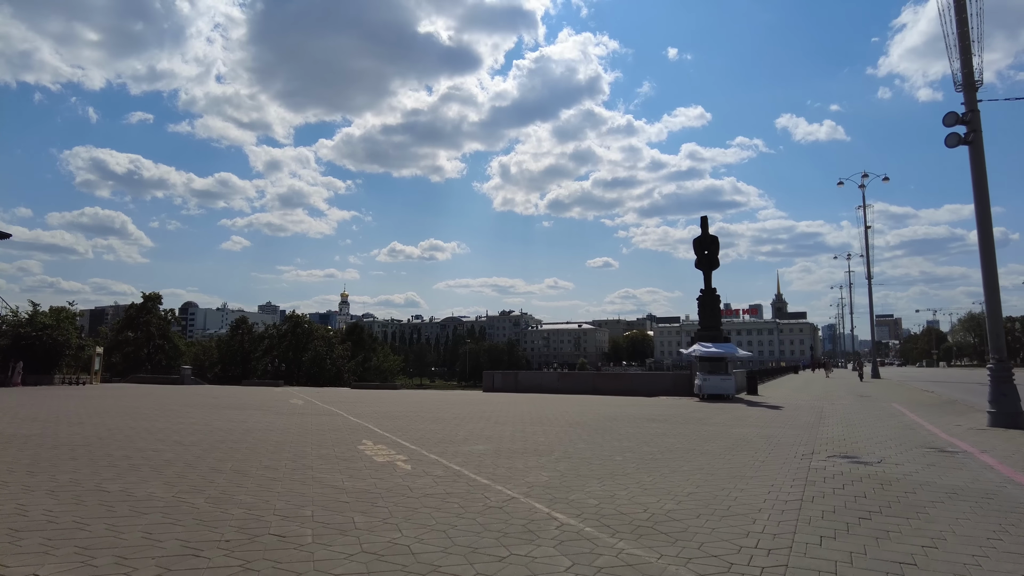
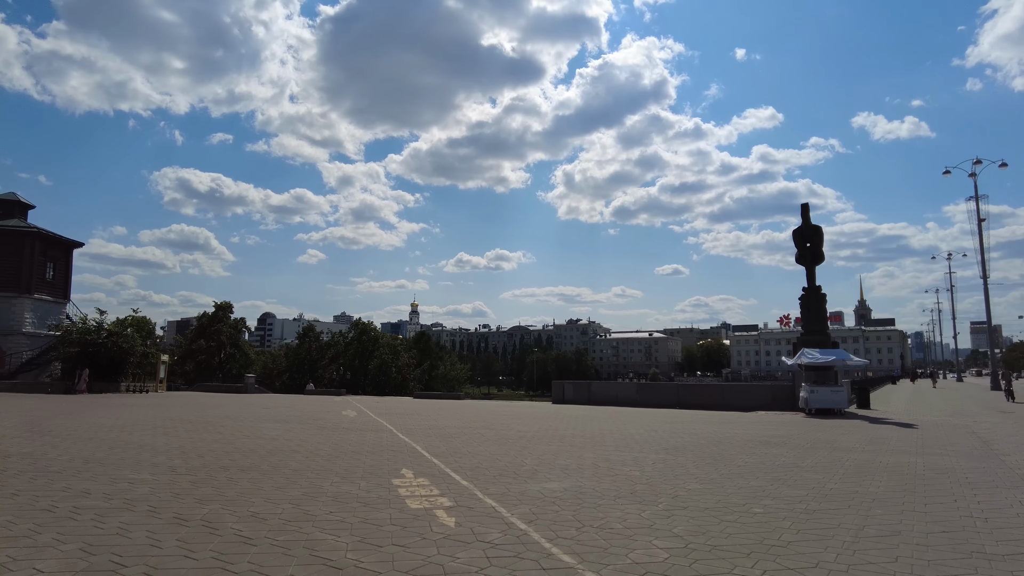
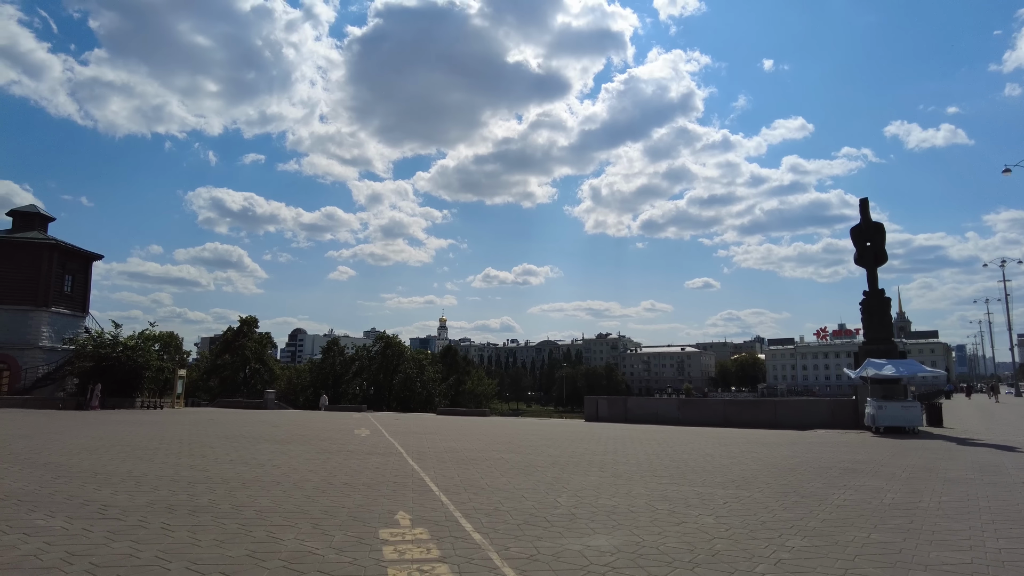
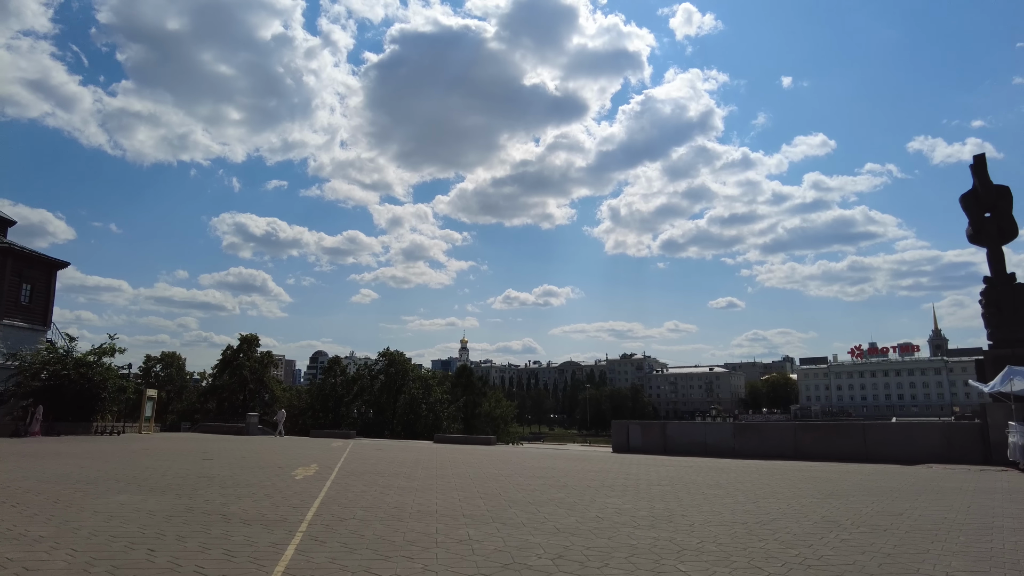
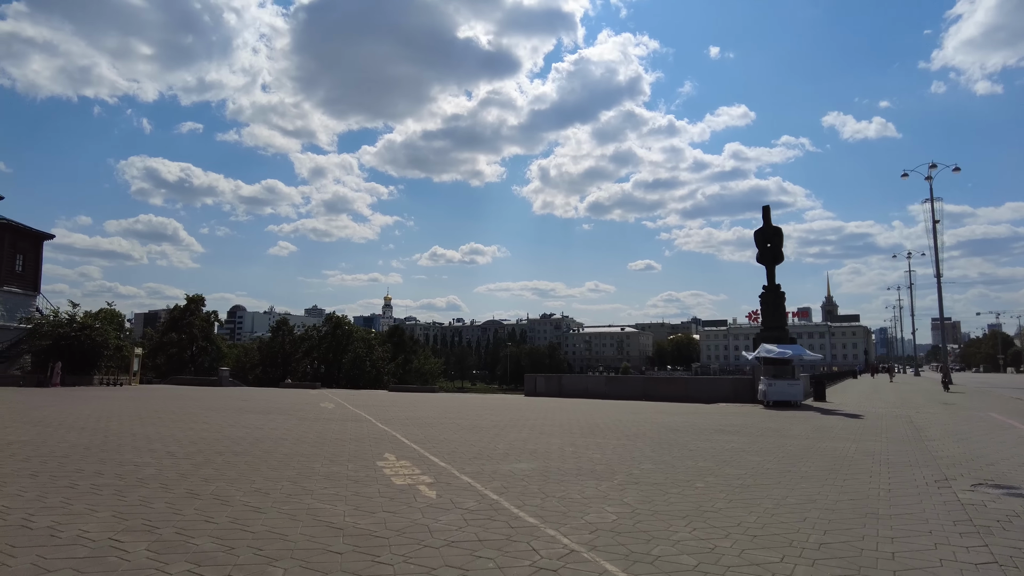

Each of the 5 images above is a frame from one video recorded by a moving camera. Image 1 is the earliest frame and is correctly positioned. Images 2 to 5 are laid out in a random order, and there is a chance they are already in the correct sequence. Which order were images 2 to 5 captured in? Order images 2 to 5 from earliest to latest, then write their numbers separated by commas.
5, 2, 3, 4
